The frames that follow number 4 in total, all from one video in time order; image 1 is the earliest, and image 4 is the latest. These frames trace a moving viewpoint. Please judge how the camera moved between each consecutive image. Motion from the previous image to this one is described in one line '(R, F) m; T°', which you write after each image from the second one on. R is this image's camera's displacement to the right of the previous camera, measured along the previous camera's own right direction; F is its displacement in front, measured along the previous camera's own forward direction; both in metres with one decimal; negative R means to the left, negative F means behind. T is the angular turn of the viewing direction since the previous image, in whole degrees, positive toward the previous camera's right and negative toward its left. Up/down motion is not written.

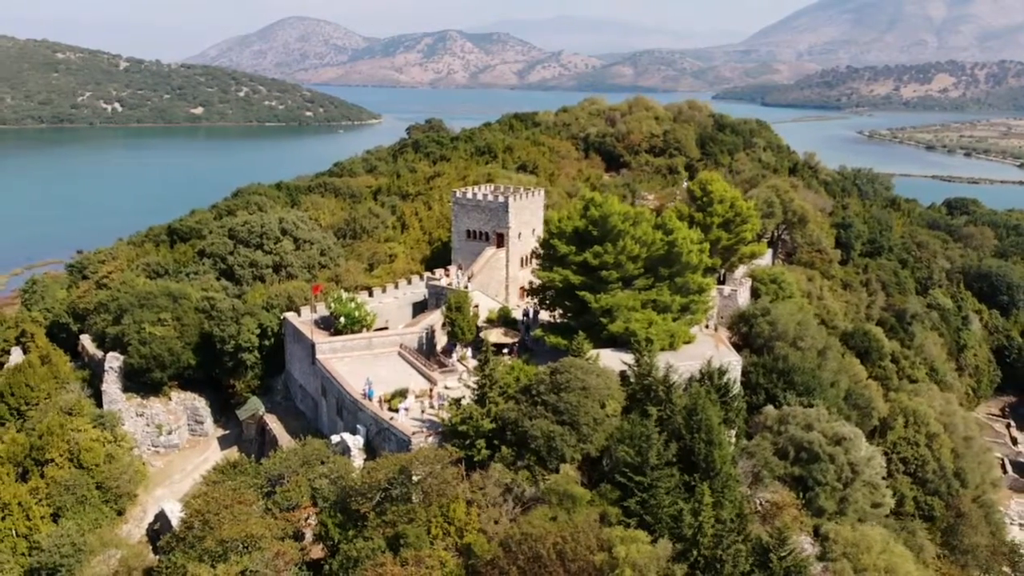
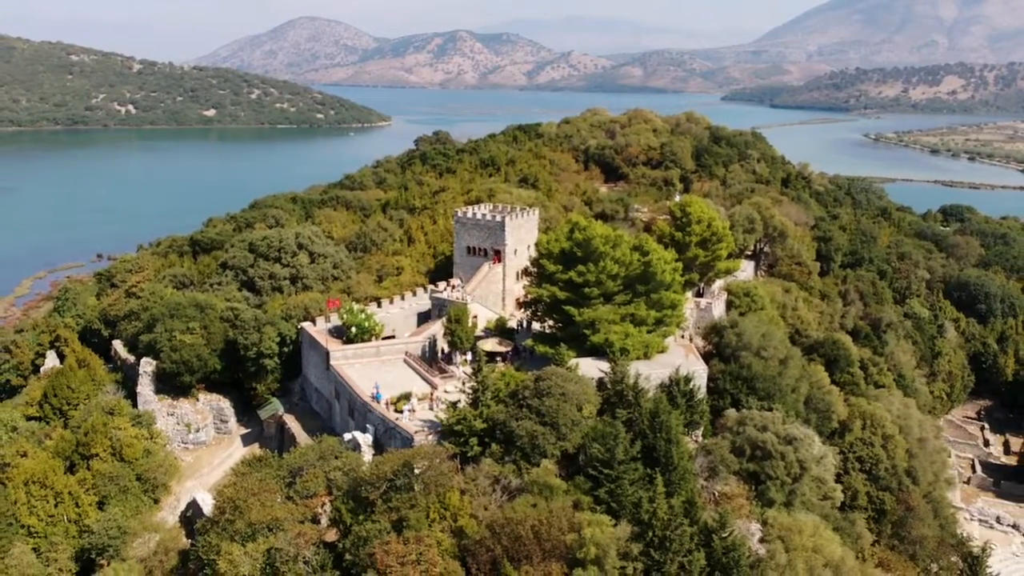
(+0.4, -2.2) m; -1°
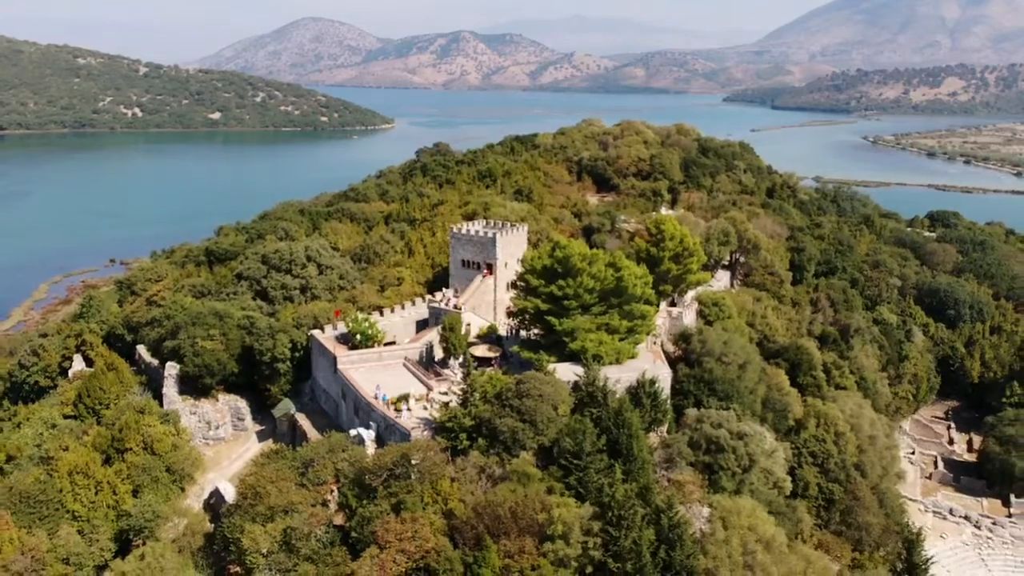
(+0.4, -2.5) m; 0°
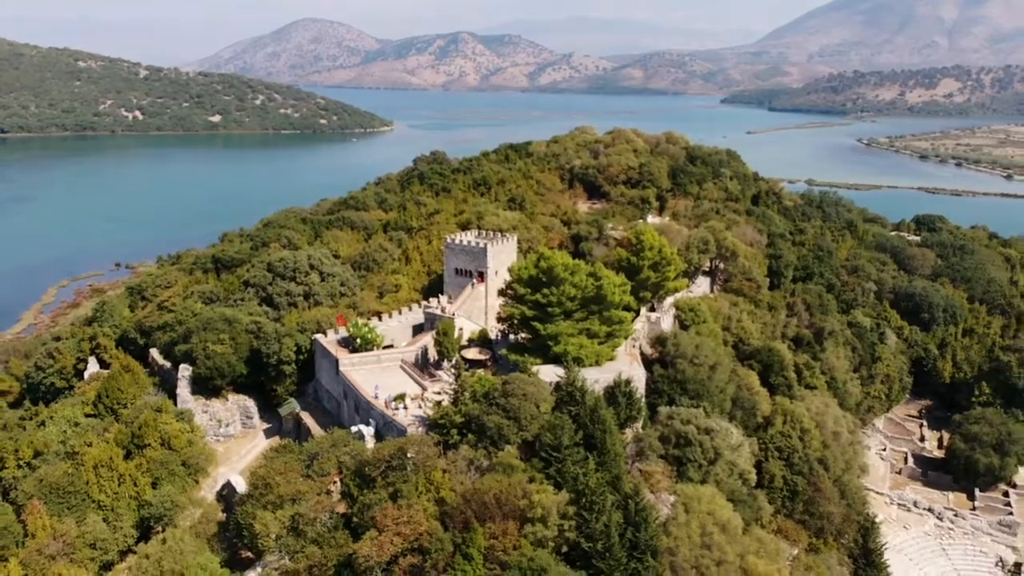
(+0.3, -2.0) m; 0°
